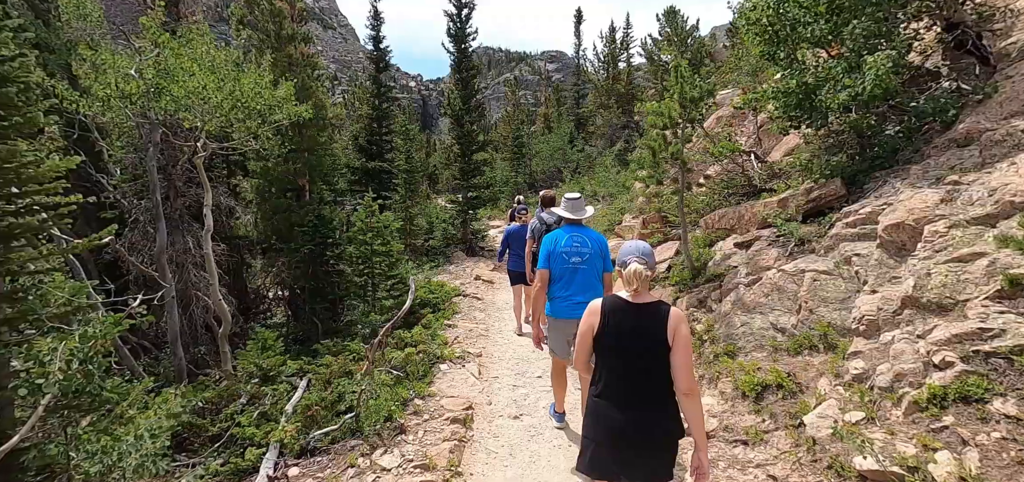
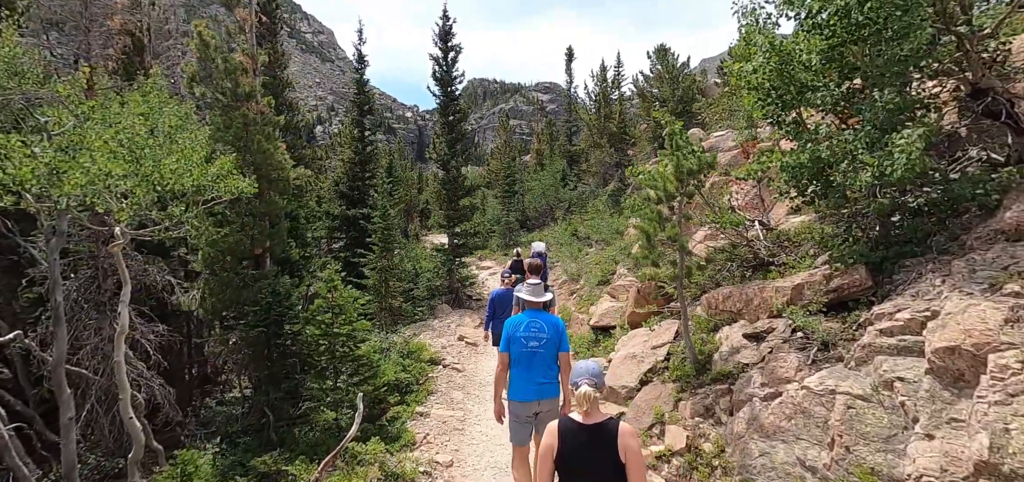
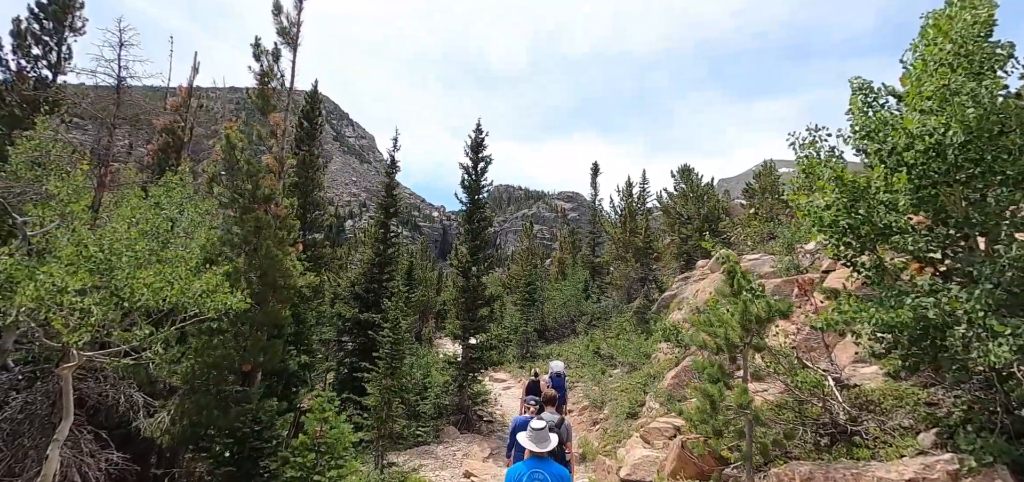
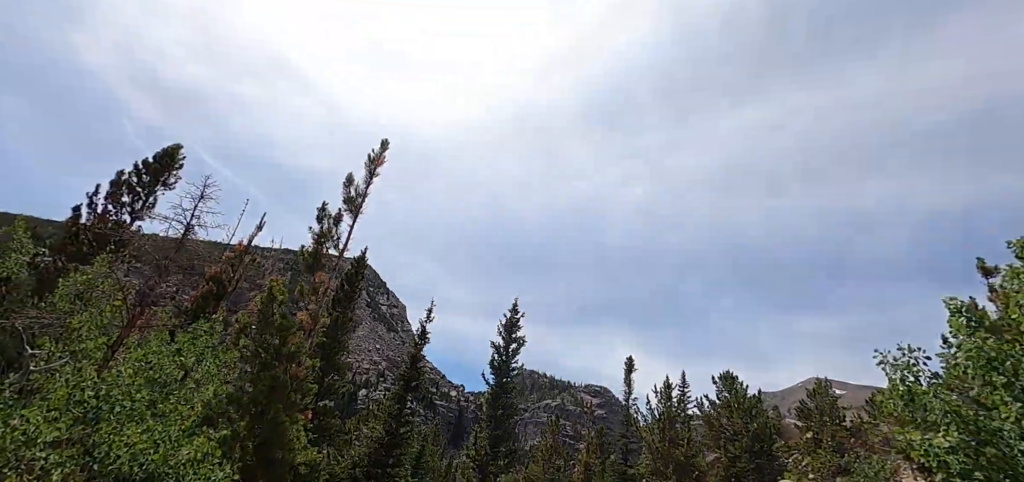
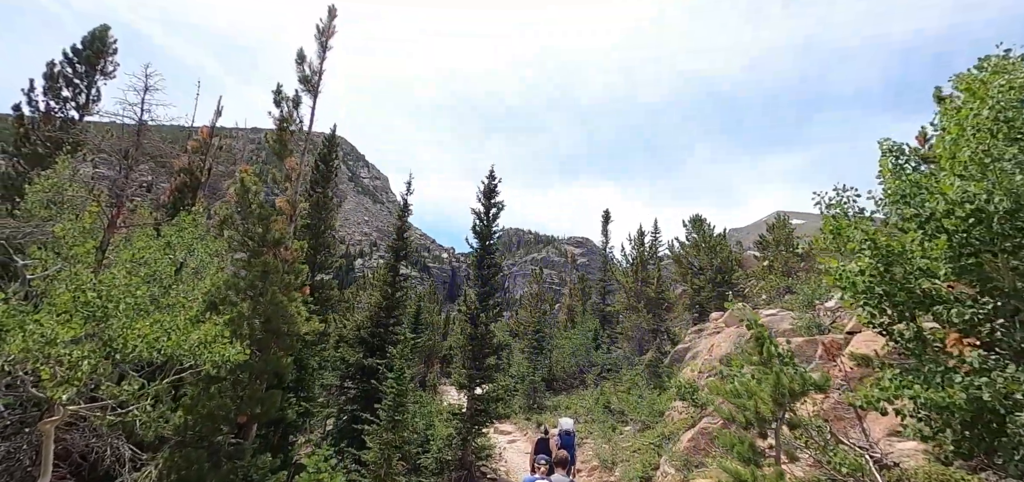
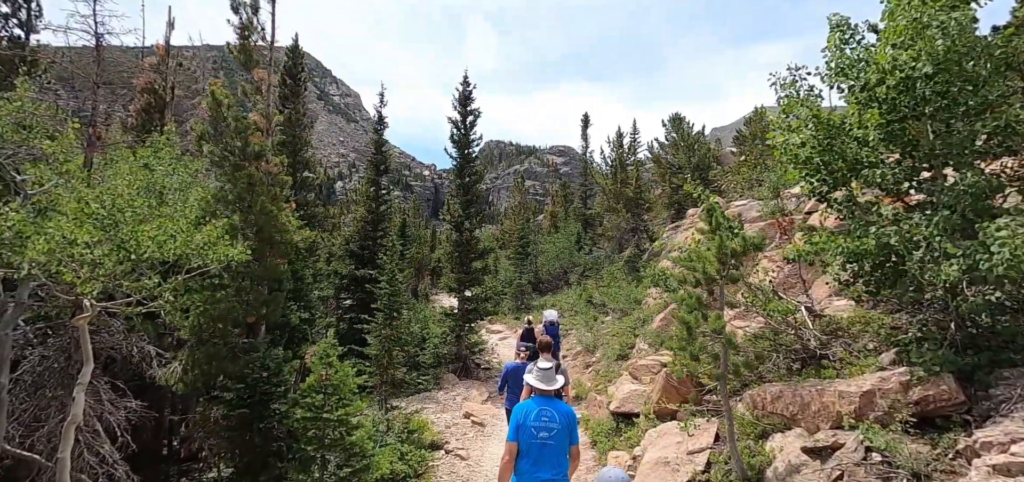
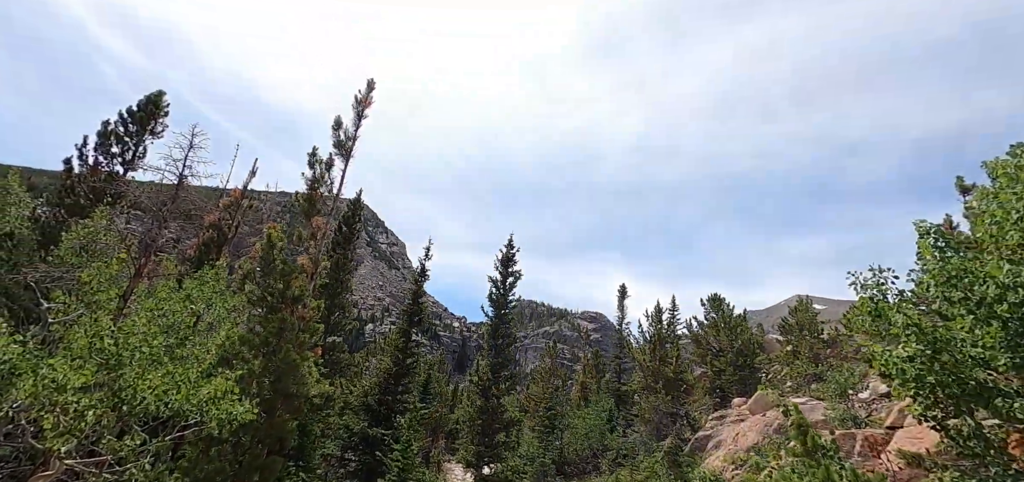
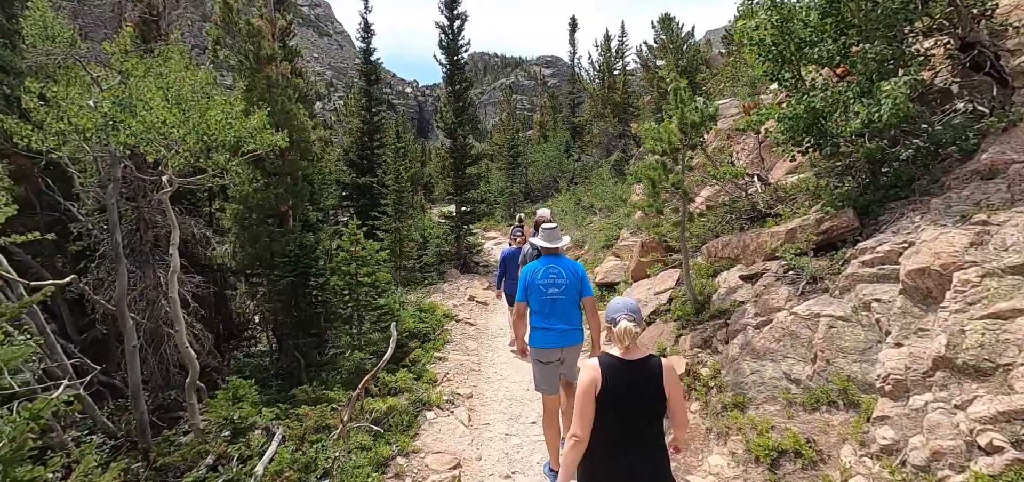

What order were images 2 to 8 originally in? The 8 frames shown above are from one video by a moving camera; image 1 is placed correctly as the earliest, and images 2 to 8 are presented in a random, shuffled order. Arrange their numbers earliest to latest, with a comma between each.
8, 2, 6, 3, 5, 7, 4
